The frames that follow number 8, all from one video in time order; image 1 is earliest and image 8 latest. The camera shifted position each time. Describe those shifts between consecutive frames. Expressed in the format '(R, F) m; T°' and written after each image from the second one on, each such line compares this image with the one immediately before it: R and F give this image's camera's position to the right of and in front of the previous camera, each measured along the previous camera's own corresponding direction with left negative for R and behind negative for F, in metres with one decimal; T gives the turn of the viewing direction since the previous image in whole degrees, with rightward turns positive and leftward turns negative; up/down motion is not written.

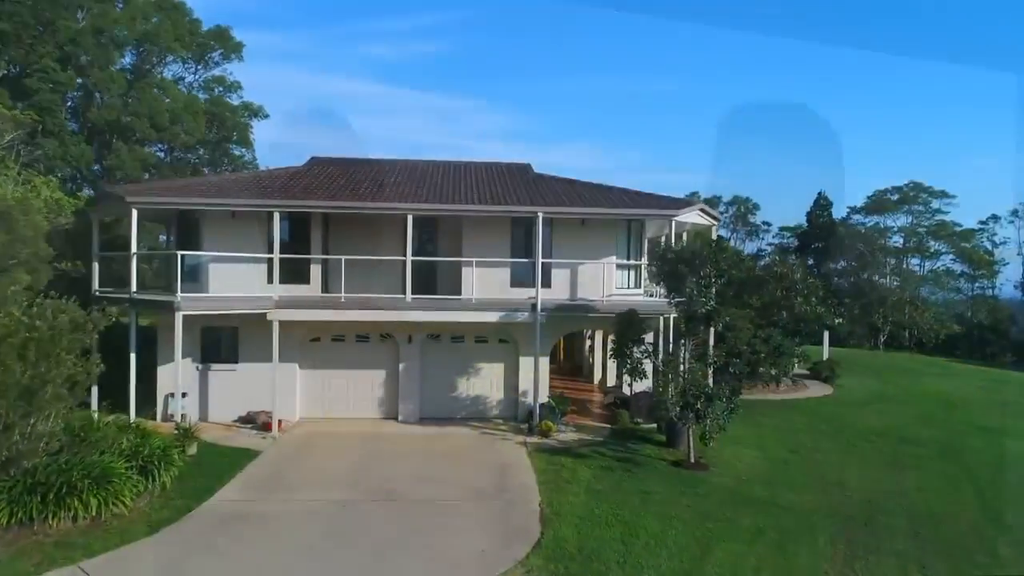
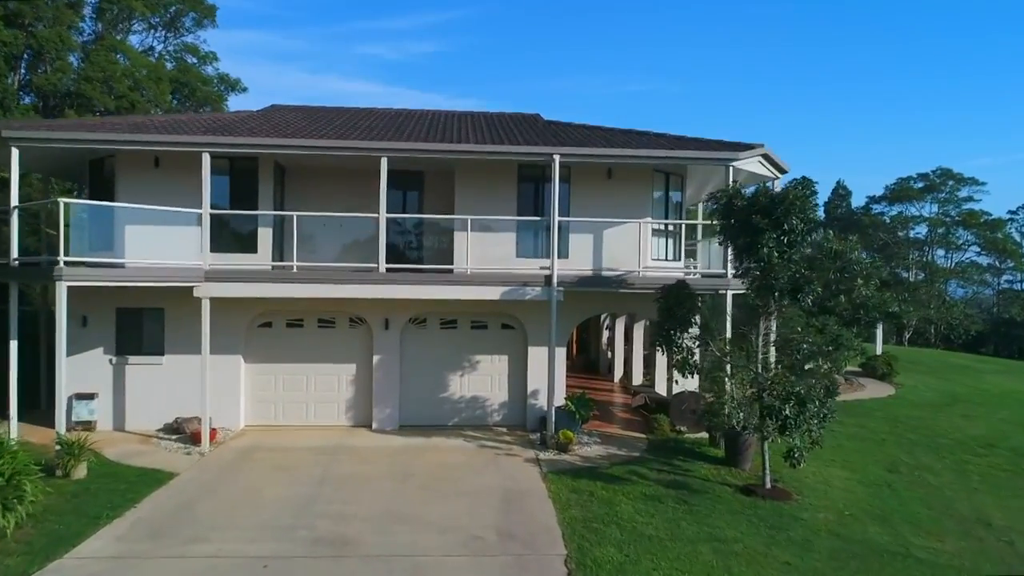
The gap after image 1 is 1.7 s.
(-0.1, +4.1) m; 0°
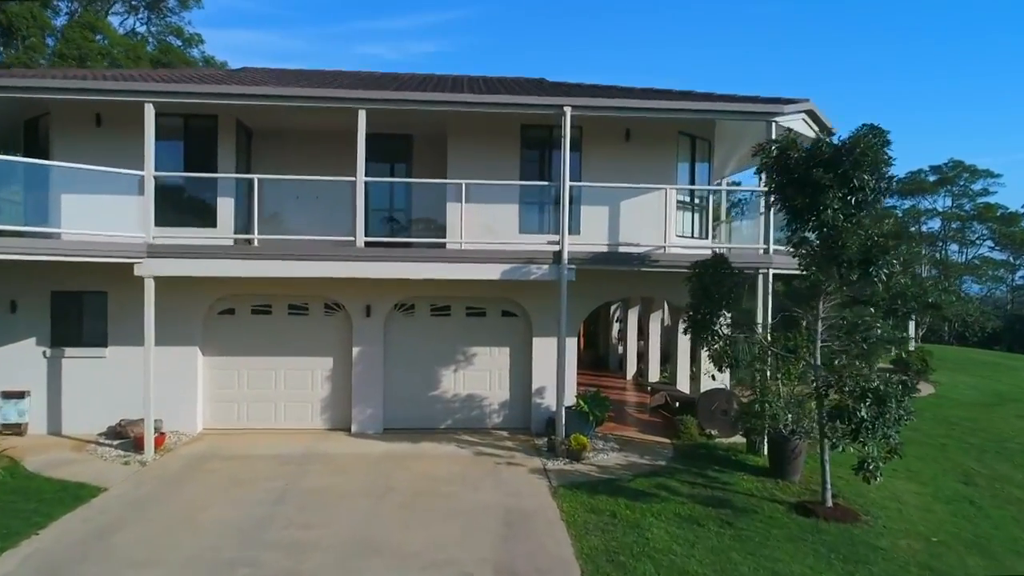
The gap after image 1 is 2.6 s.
(0.0, +2.0) m; 0°
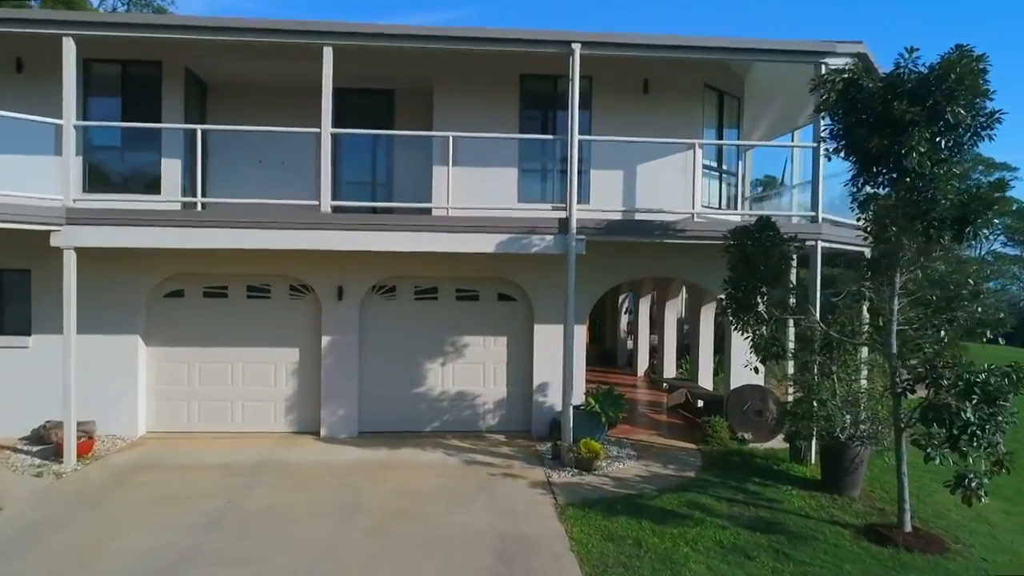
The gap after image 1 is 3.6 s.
(0.0, +1.8) m; 0°
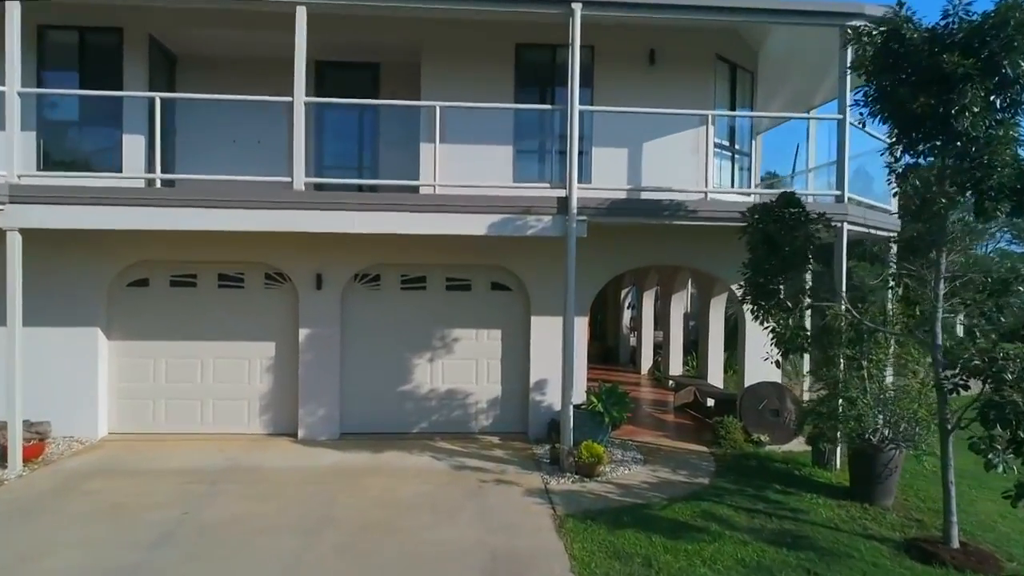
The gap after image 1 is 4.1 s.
(+0.1, +0.9) m; 0°
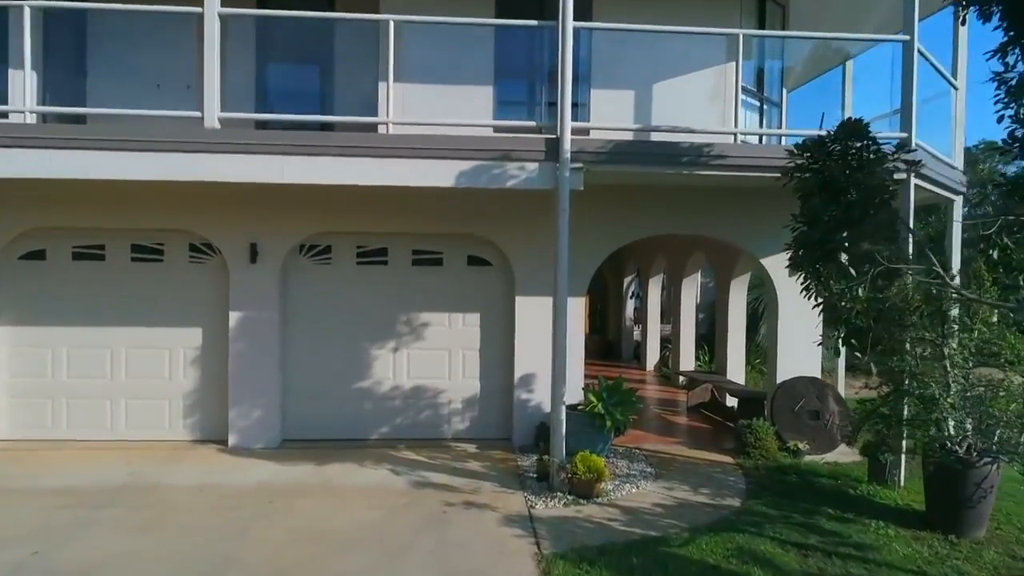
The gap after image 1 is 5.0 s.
(+0.2, +1.8) m; 0°
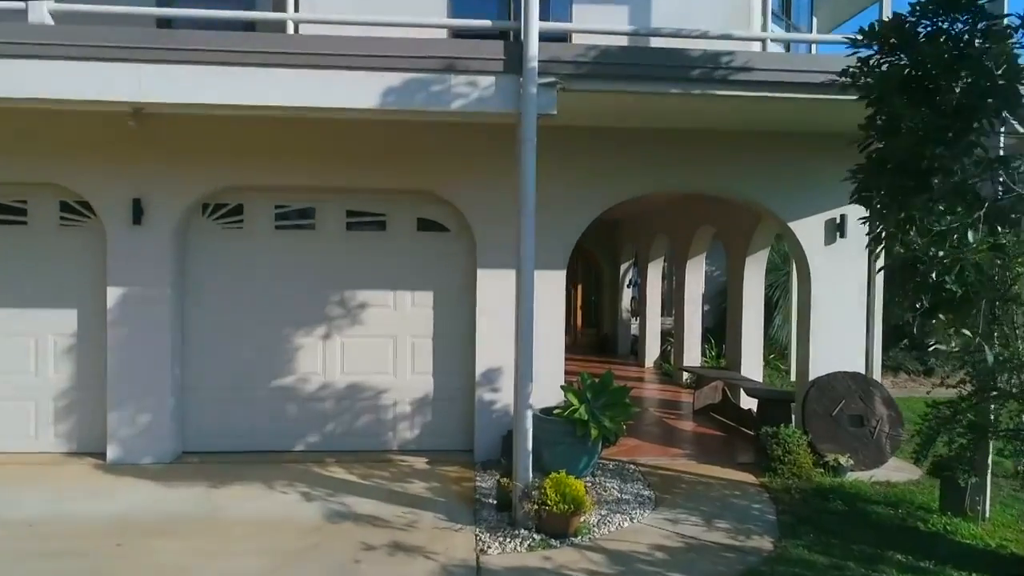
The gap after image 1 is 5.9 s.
(+0.3, +1.7) m; 0°
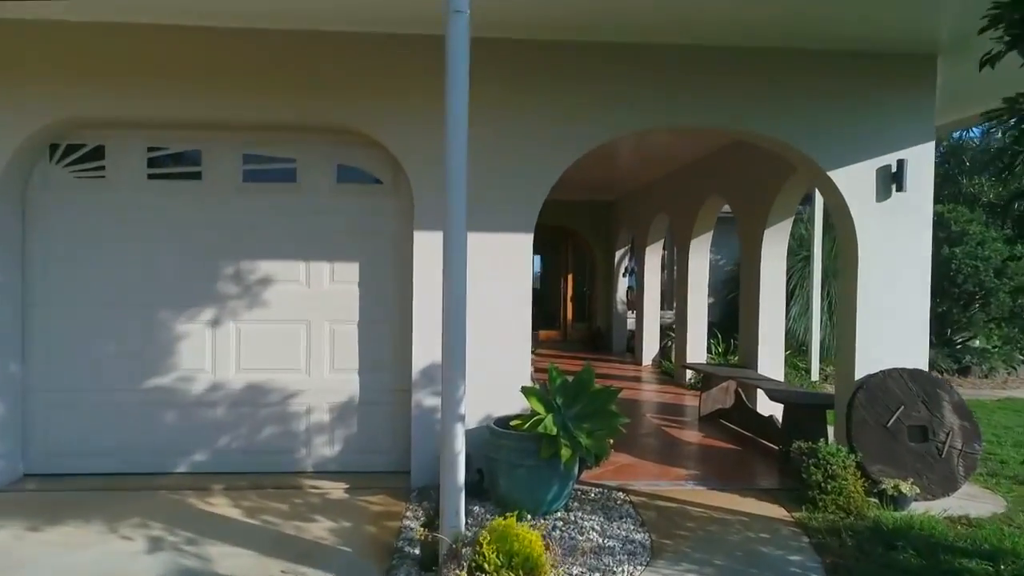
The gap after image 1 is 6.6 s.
(+0.2, +1.6) m; 0°
